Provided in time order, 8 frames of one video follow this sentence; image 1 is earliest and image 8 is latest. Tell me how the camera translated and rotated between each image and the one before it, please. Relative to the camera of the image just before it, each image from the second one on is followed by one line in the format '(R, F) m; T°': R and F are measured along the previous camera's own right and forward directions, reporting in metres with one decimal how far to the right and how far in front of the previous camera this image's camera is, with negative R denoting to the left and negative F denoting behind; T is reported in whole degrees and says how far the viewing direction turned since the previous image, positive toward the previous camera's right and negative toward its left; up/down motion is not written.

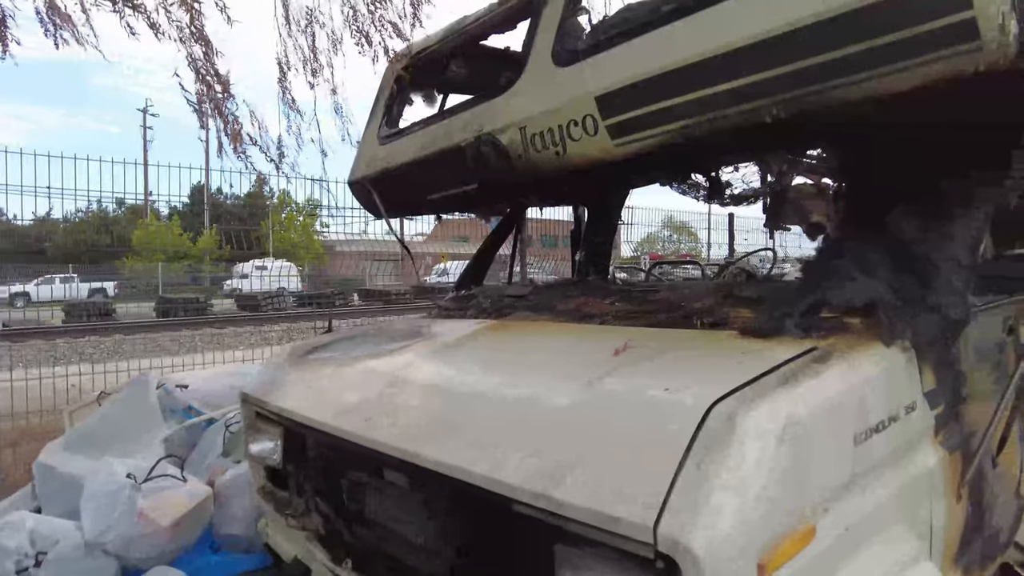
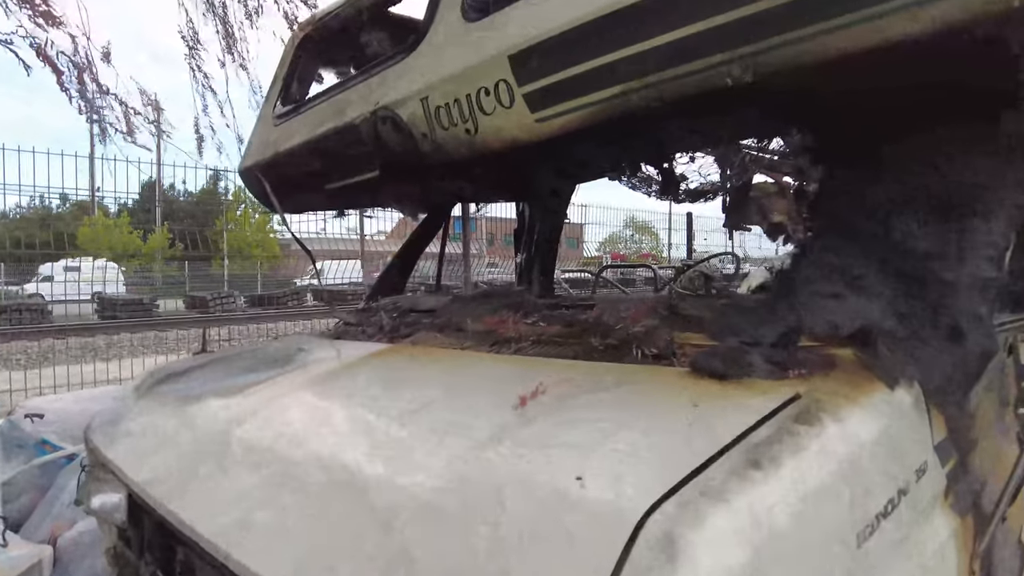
(+0.2, +0.6) m; +3°
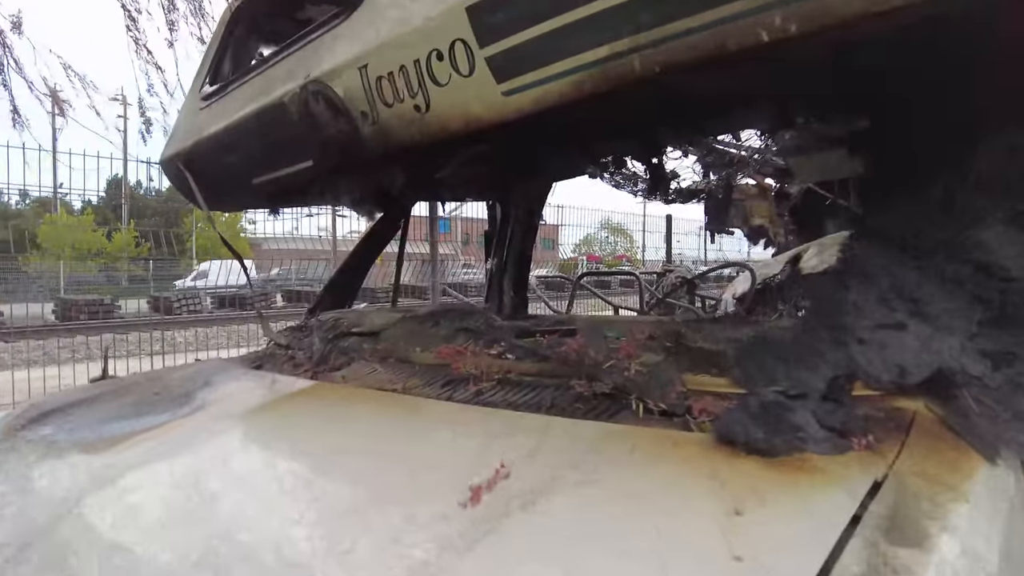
(0.0, +0.5) m; +2°
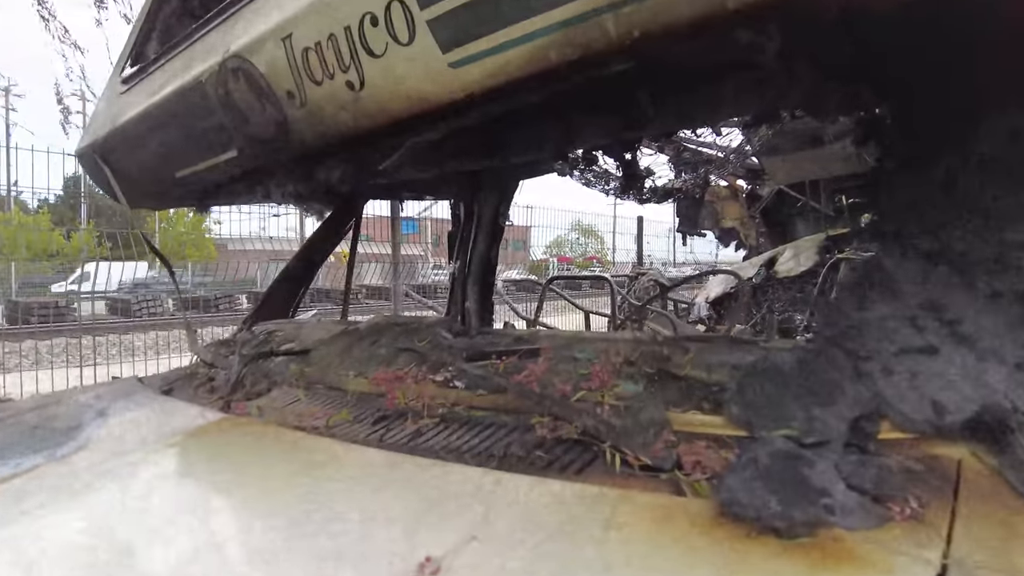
(0.0, +0.3) m; +2°
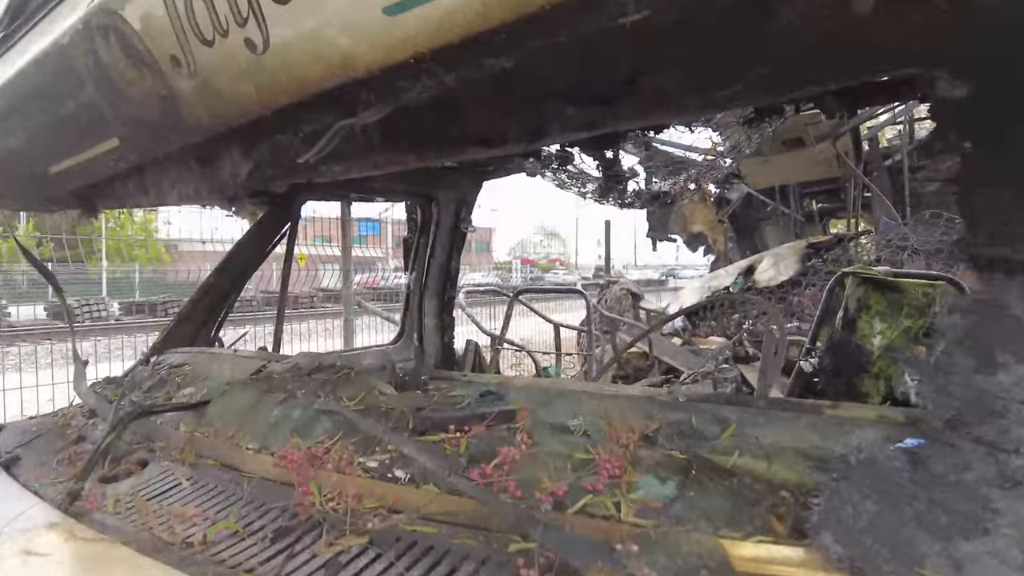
(0.0, +0.4) m; +3°
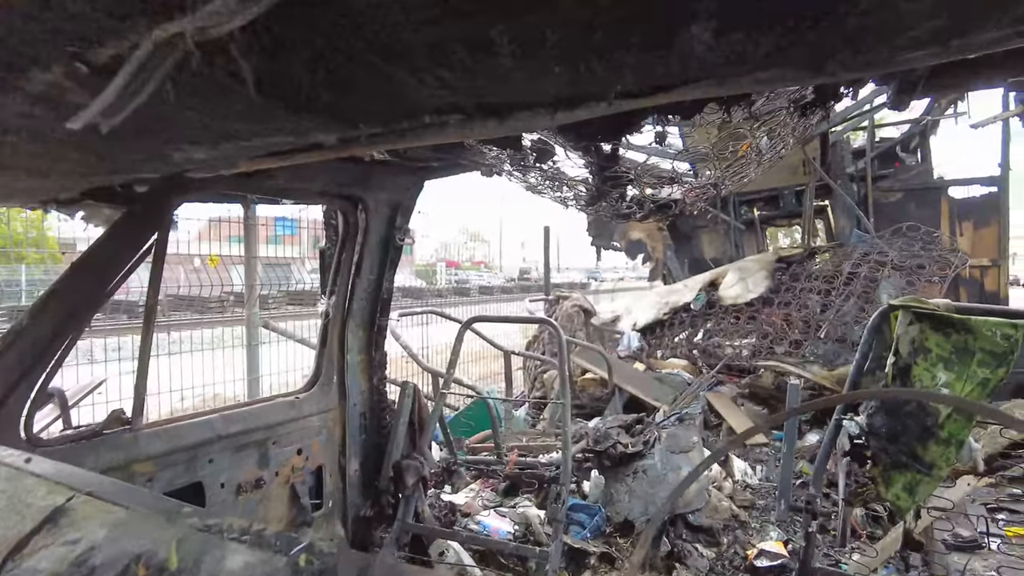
(-0.1, +0.7) m; +7°
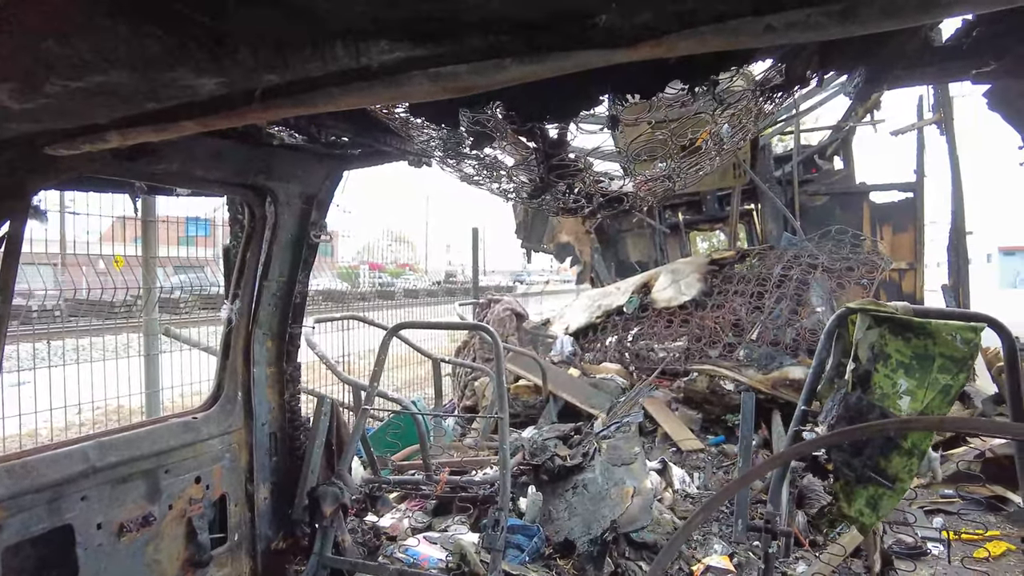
(0.0, +0.2) m; +6°
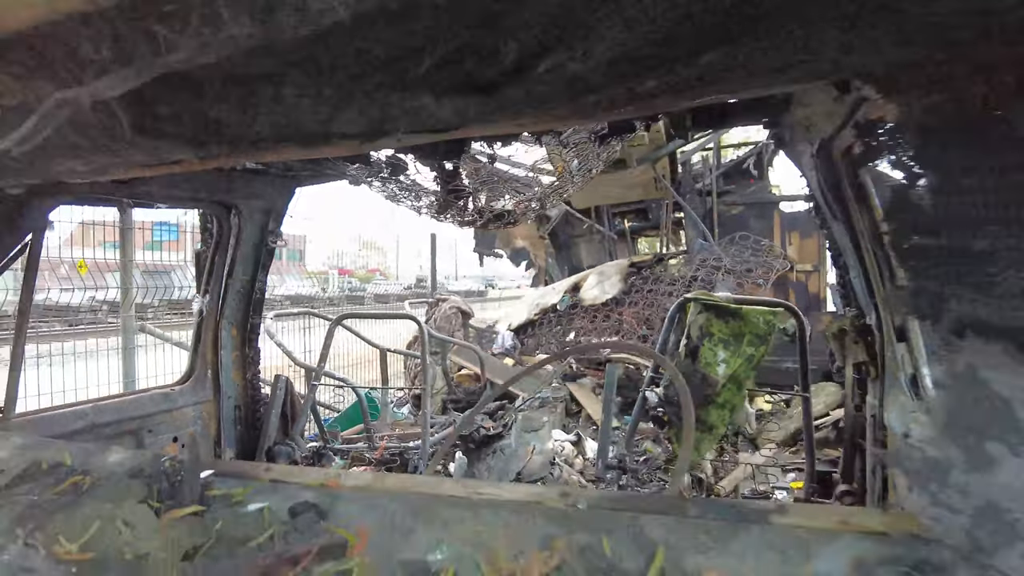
(+0.2, -0.6) m; +2°
